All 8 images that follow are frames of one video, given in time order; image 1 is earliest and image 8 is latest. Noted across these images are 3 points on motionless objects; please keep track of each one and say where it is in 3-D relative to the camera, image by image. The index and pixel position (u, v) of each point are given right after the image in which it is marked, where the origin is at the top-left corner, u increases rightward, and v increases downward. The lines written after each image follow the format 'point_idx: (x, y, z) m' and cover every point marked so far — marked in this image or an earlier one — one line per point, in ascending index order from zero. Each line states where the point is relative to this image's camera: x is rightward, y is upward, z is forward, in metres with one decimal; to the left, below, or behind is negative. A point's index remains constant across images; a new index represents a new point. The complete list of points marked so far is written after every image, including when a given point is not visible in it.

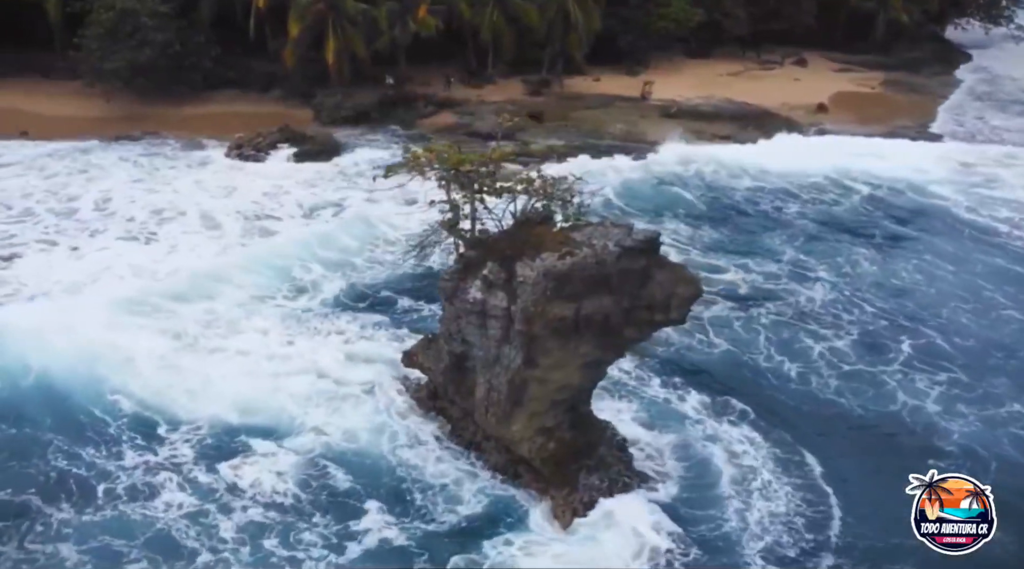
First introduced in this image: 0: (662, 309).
0: (+2.1, -0.3, +11.2) m
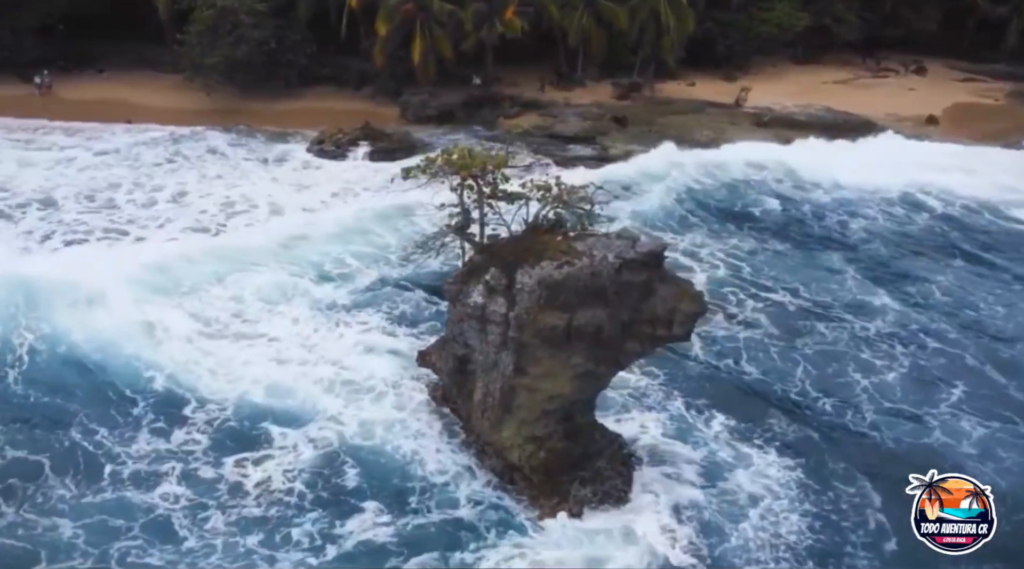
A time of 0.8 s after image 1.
0: (+2.1, -0.5, +11.0) m
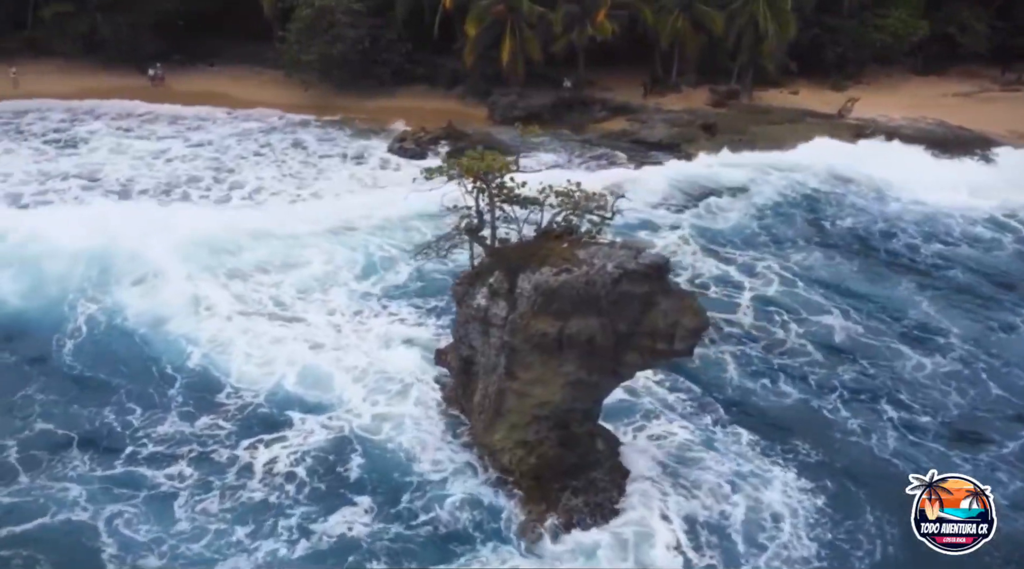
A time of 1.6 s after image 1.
0: (+2.0, -0.7, +10.8) m
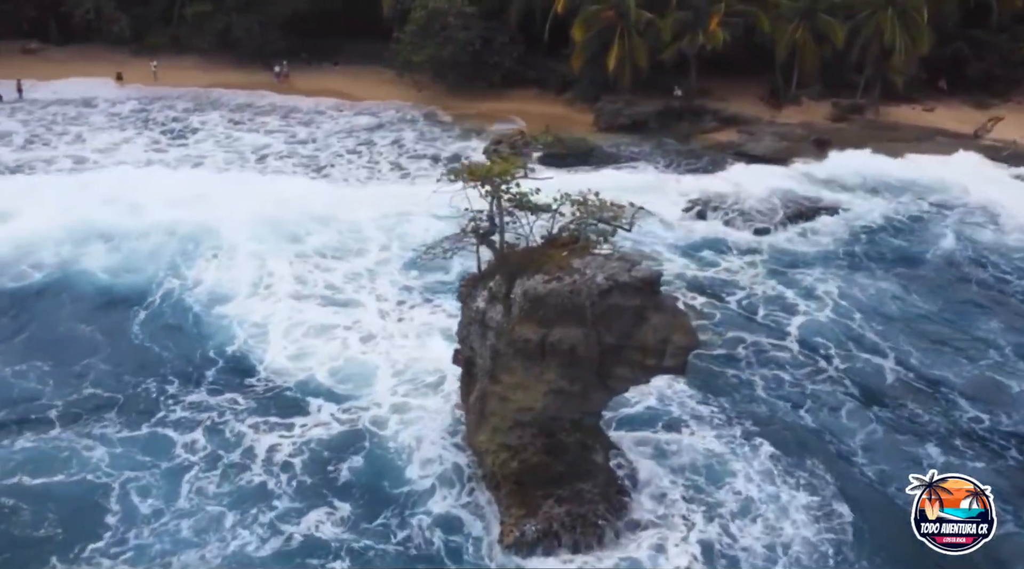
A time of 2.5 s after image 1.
0: (+1.9, -0.9, +10.6) m
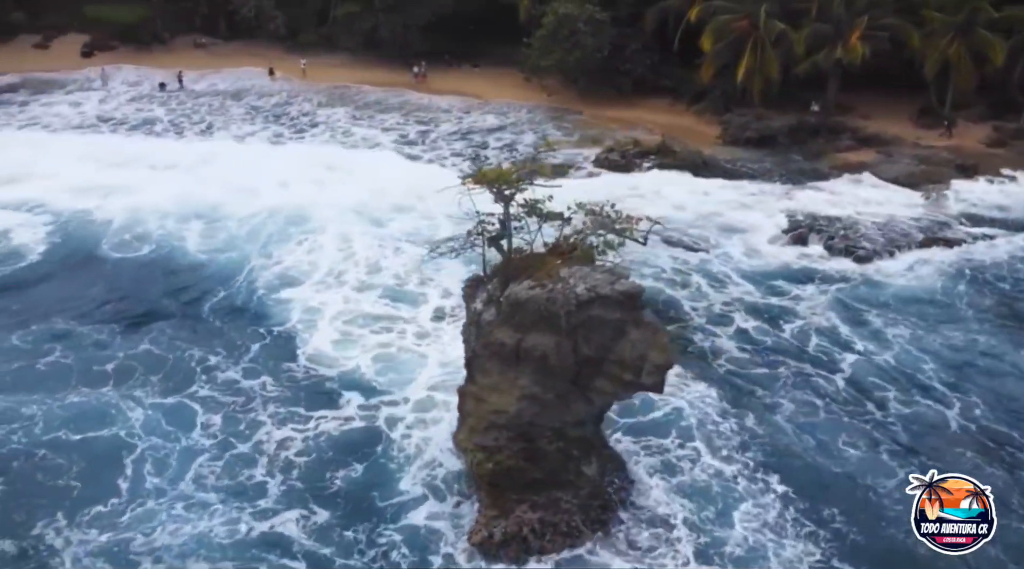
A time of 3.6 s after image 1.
0: (+1.5, -1.1, +10.4) m
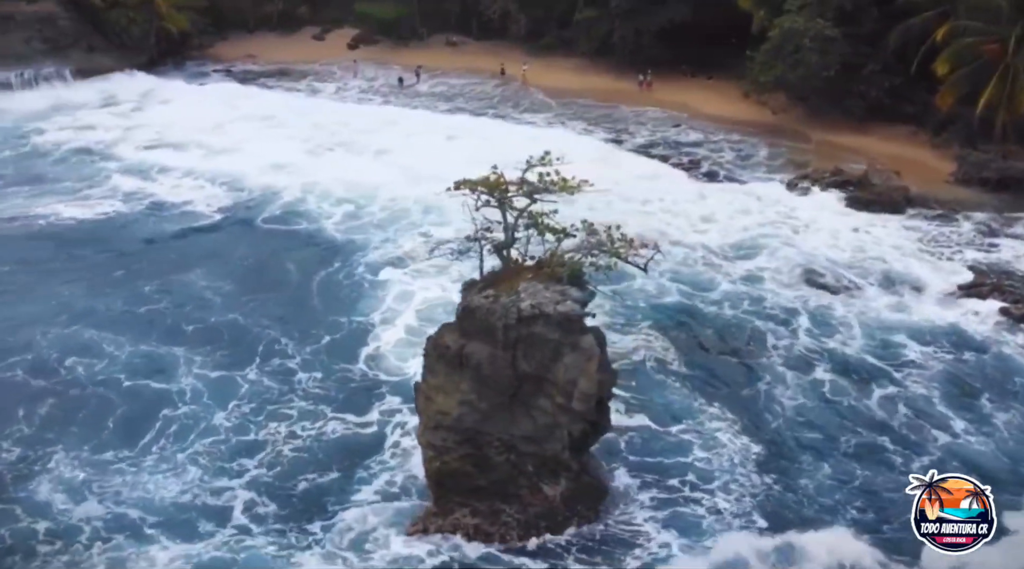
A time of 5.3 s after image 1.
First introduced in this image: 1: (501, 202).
0: (+0.7, -1.4, +10.2) m
1: (-0.1, +1.2, +12.1) m
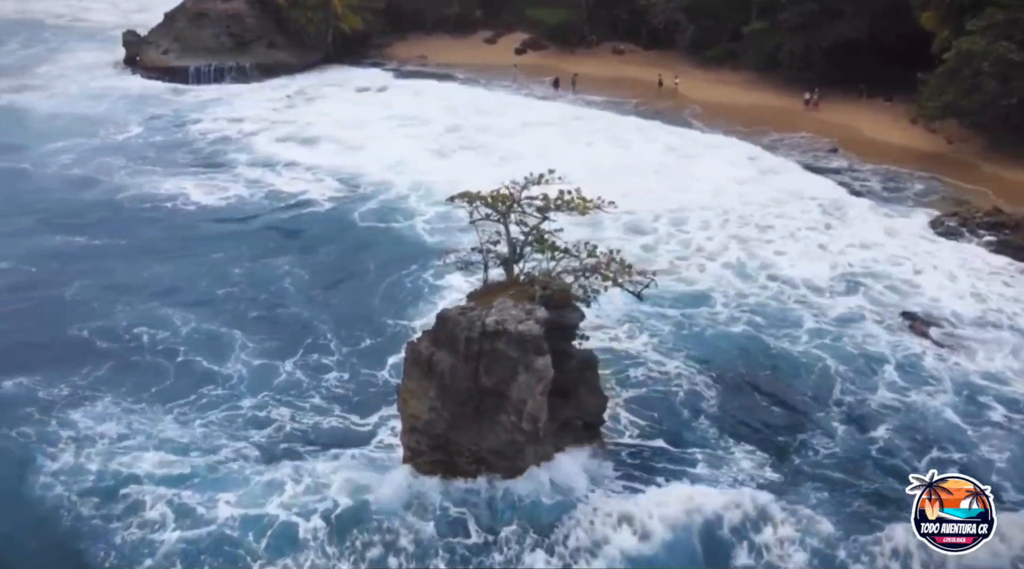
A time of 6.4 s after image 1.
0: (+0.1, -1.6, +10.2) m
1: (0.0, +1.0, +12.2) m
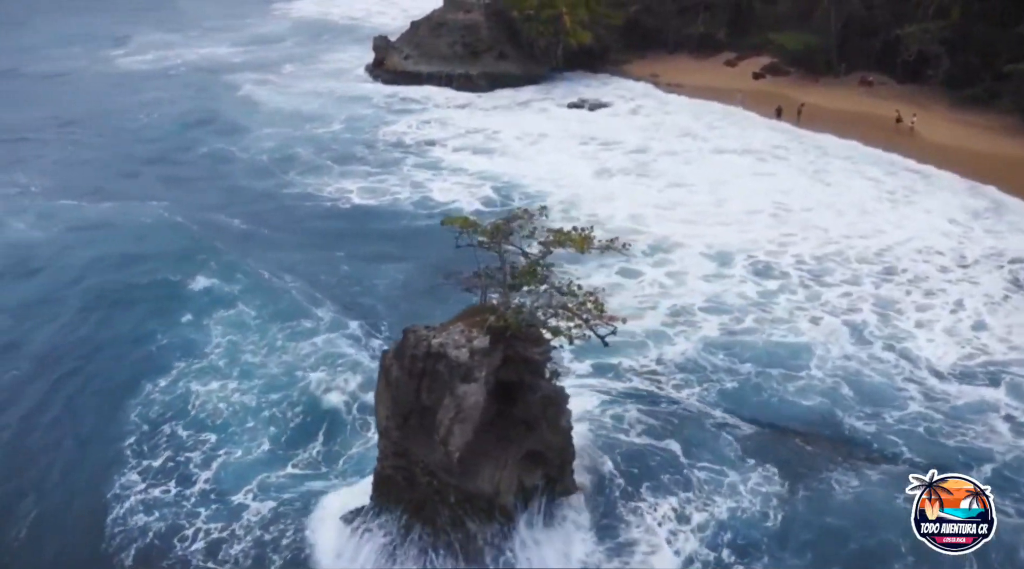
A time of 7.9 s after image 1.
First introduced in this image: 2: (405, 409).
0: (-0.9, -2.0, +10.7) m
1: (-0.1, +0.6, +12.6) m
2: (-1.4, -1.7, +11.5) m
